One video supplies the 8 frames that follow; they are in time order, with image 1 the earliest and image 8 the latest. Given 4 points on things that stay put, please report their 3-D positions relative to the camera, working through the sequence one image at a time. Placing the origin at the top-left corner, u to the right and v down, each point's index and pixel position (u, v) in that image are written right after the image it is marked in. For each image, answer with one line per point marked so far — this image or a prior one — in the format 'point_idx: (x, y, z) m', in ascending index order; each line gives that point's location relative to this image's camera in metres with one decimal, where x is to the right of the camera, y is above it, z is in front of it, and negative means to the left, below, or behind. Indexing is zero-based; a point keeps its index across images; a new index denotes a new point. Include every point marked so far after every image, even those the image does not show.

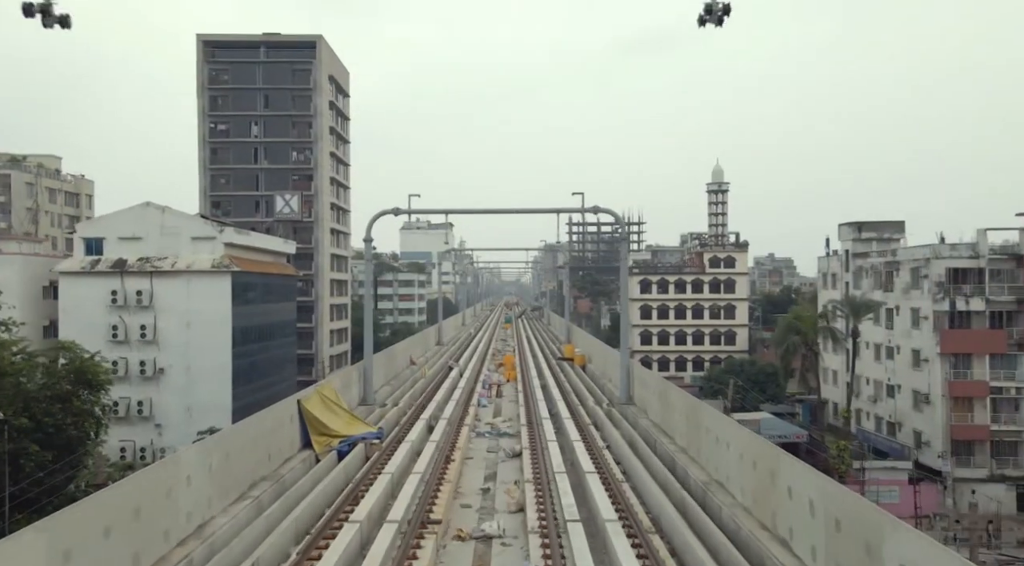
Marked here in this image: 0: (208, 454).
0: (-2.1, -1.2, +4.9) m
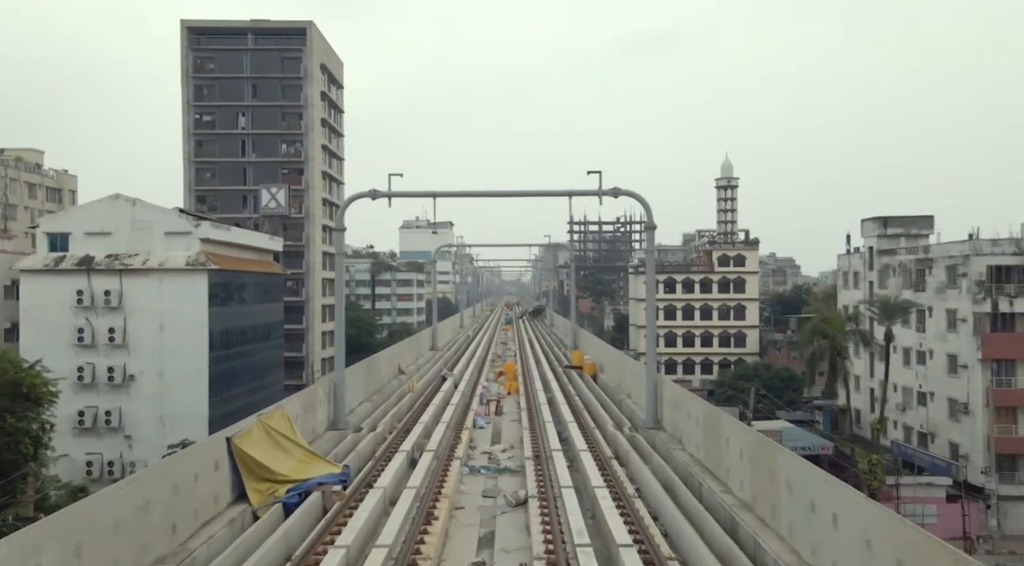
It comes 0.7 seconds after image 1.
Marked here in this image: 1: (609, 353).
0: (-2.0, -1.1, +3.2) m
1: (+1.8, -1.2, +12.9) m
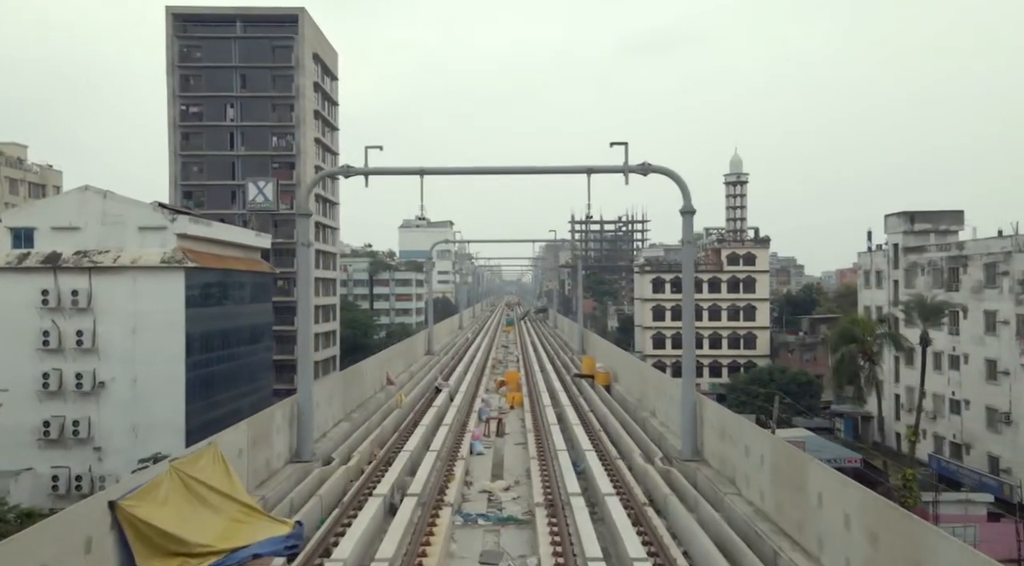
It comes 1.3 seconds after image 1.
0: (-2.0, -1.1, +1.7) m
1: (+1.8, -1.2, +11.4) m
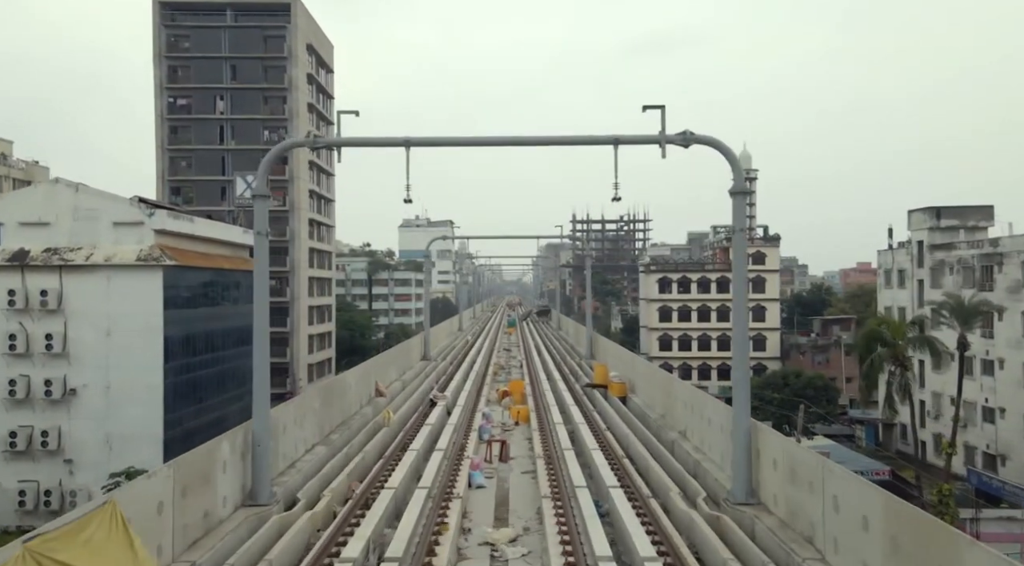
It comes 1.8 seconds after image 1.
0: (-1.9, -1.1, +0.4) m
1: (+1.9, -1.2, +10.1) m
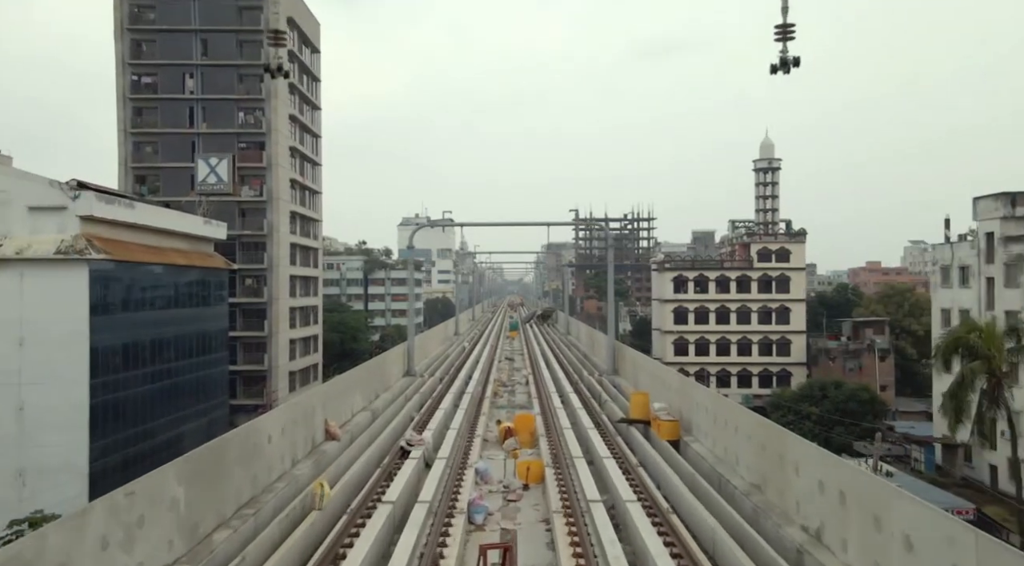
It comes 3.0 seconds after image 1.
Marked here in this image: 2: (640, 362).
0: (-1.9, -1.1, -2.7) m
1: (+1.9, -1.2, +7.0) m
2: (+1.9, -1.2, +11.1) m
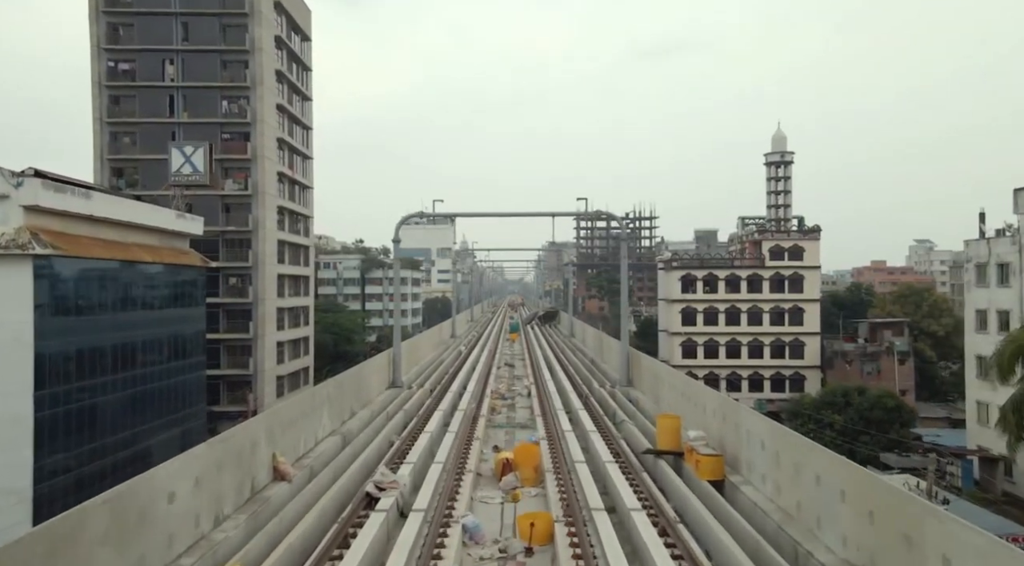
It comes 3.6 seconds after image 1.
0: (-1.9, -1.1, -4.3) m
1: (+1.9, -1.1, +5.4) m
2: (+1.9, -1.2, +9.5) m
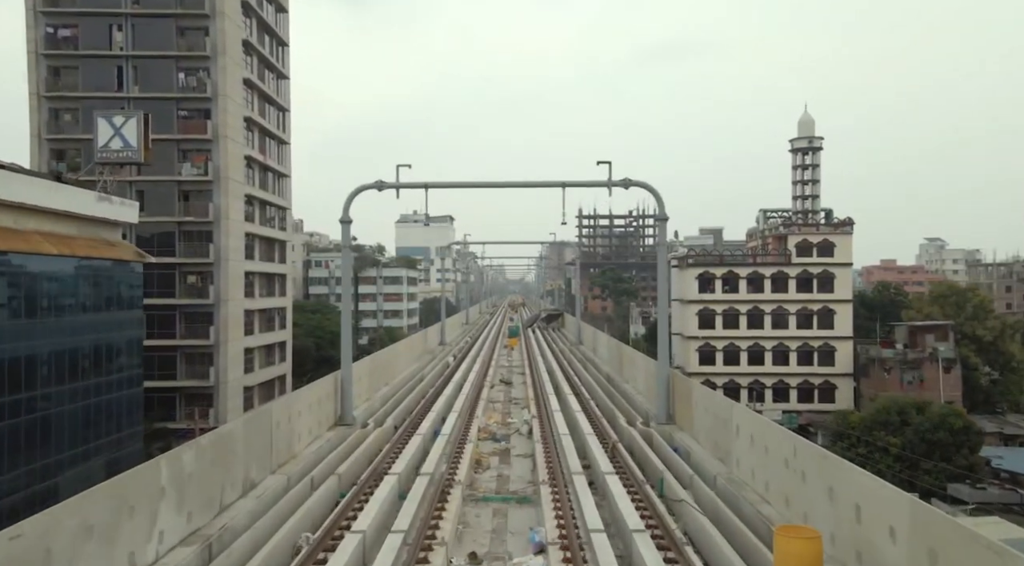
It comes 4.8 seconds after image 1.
0: (-2.0, -1.0, -7.5) m
1: (+1.9, -1.1, +2.1) m
2: (+1.9, -1.2, +6.2) m
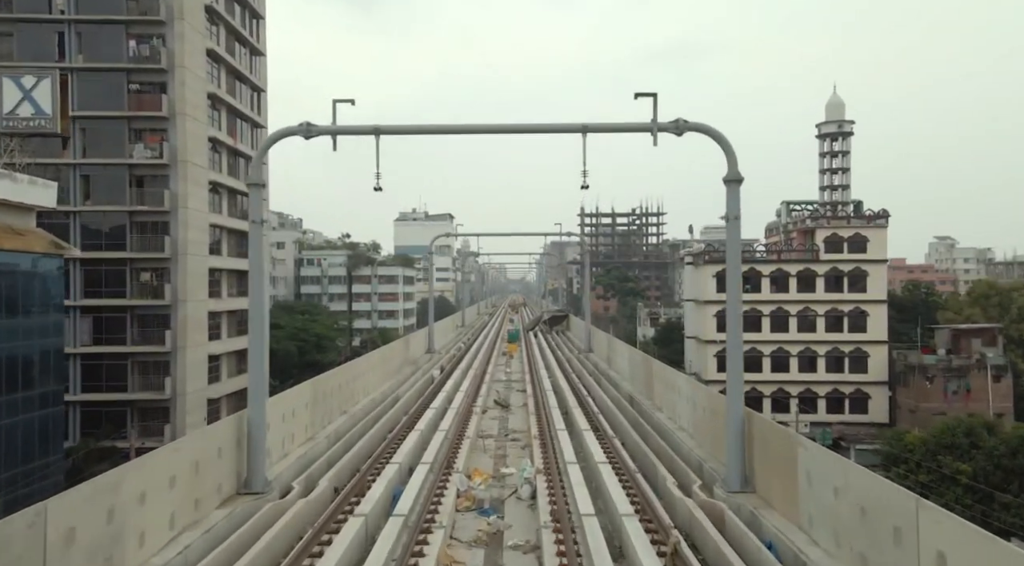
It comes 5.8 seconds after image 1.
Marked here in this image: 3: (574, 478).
0: (-2.1, -1.0, -10.4) m
1: (+1.8, -1.1, -0.8) m
2: (+1.8, -1.1, +3.3) m
3: (+0.5, -1.8, +6.7) m
